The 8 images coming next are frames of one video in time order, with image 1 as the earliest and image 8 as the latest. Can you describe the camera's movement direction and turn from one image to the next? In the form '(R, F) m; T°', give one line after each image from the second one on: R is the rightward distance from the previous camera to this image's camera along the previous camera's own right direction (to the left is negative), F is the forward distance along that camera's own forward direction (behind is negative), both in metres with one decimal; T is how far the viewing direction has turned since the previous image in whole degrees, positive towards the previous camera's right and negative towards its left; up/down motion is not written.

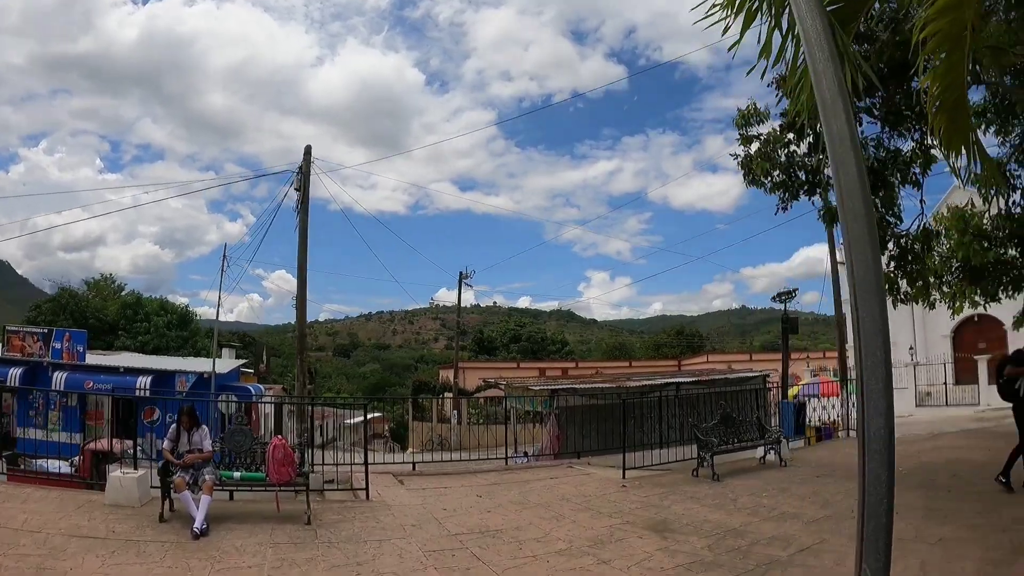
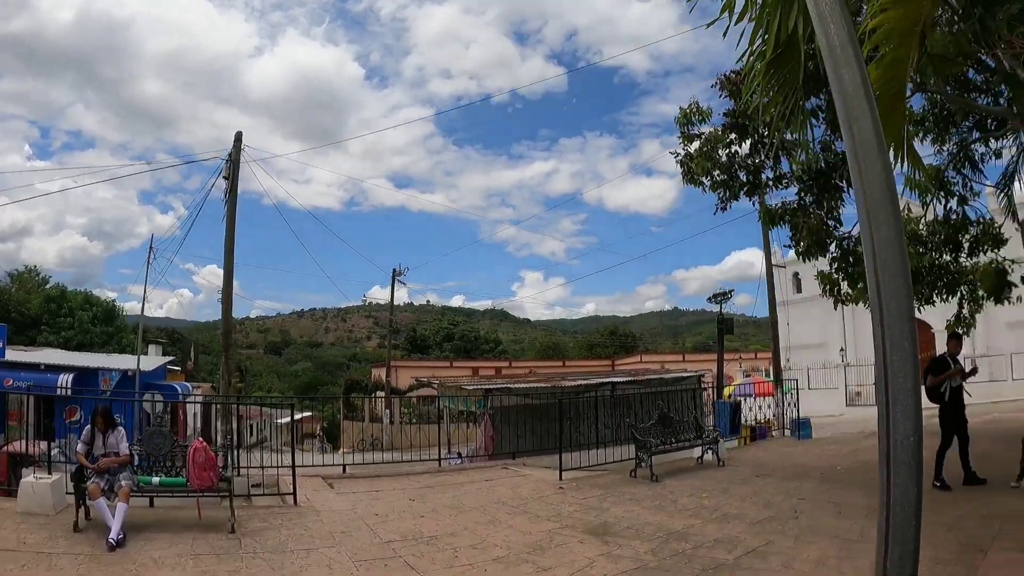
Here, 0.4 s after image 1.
(0.0, +0.3) m; +5°
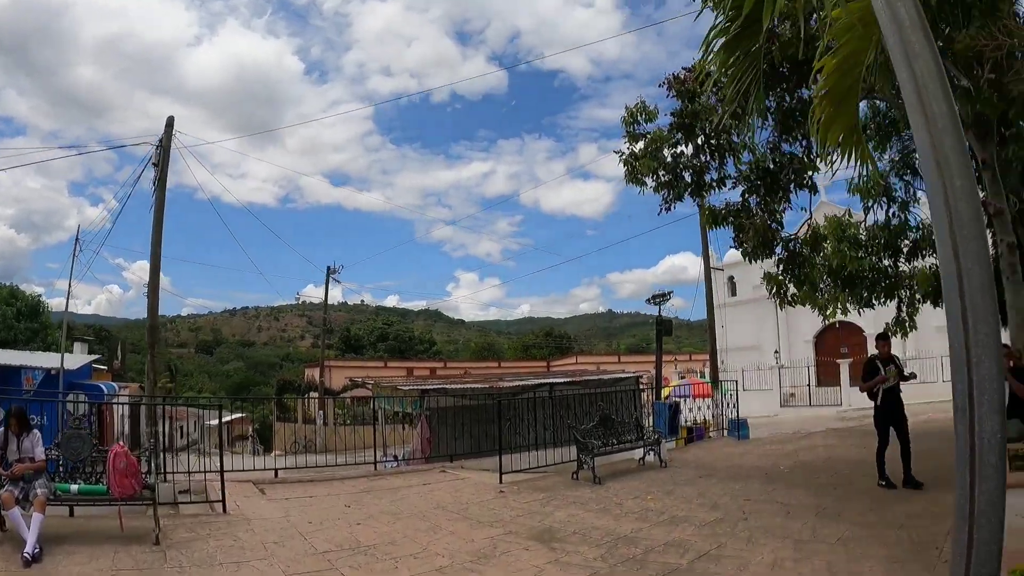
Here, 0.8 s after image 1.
(-0.1, +0.2) m; +5°
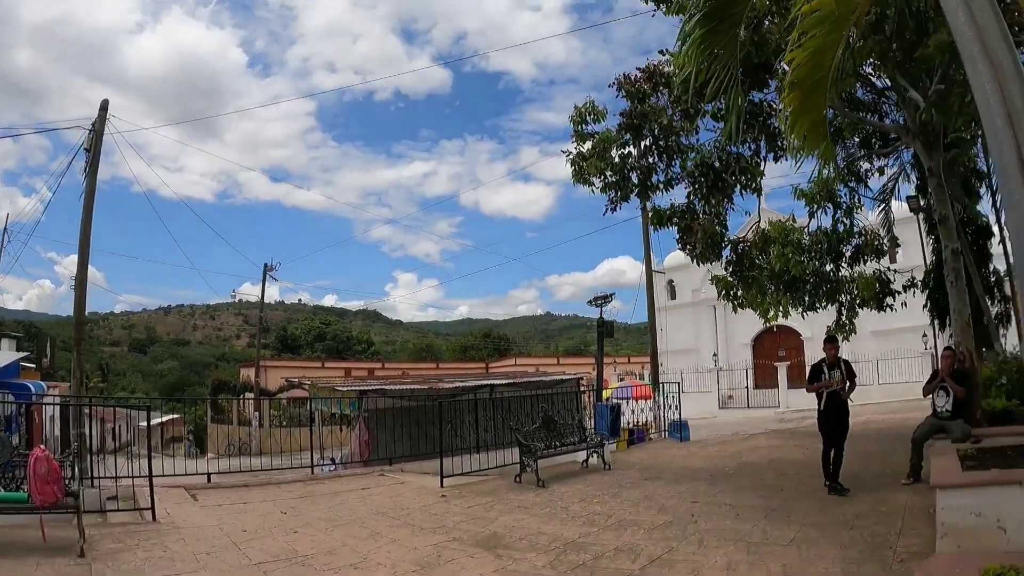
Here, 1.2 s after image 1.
(-0.1, +0.2) m; +5°
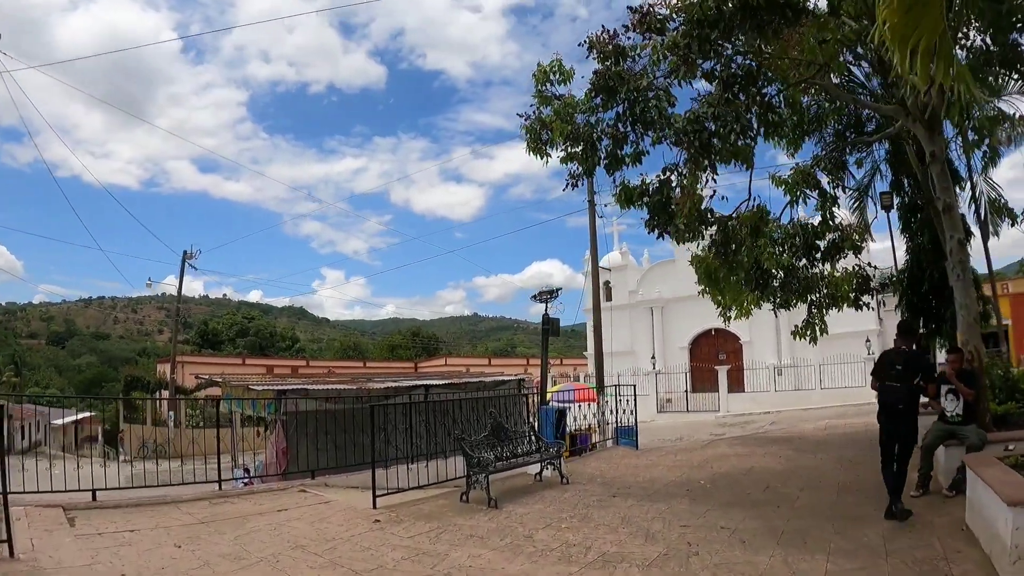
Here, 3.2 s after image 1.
(-0.2, +1.1) m; +6°
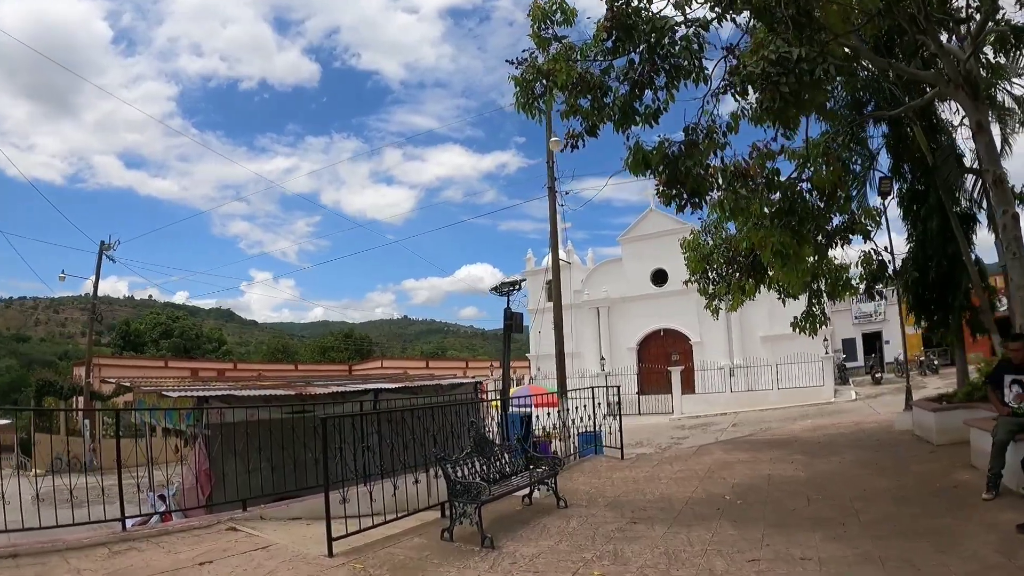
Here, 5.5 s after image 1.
(-0.5, +1.4) m; +5°
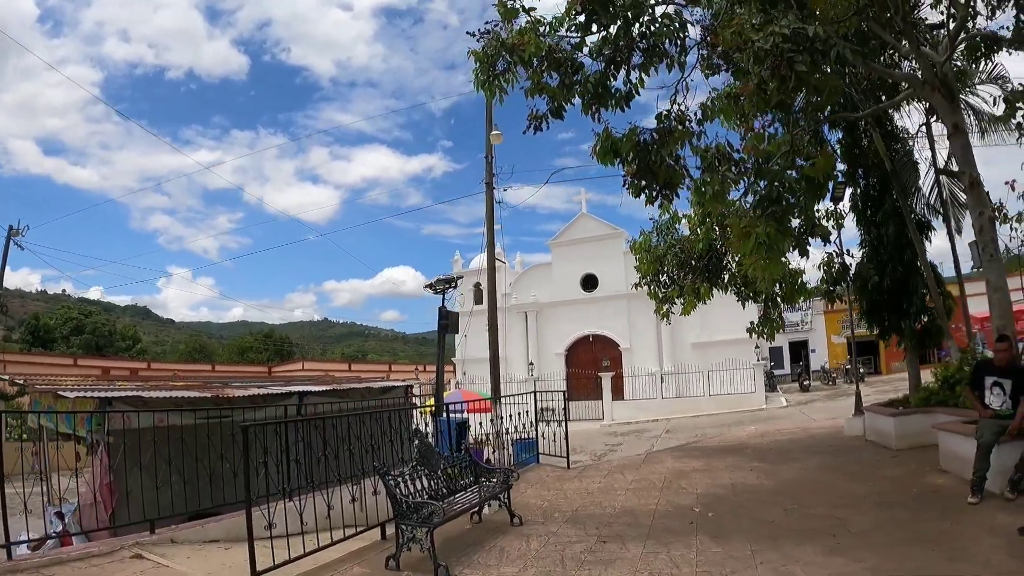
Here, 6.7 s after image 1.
(-0.2, +0.6) m; +6°
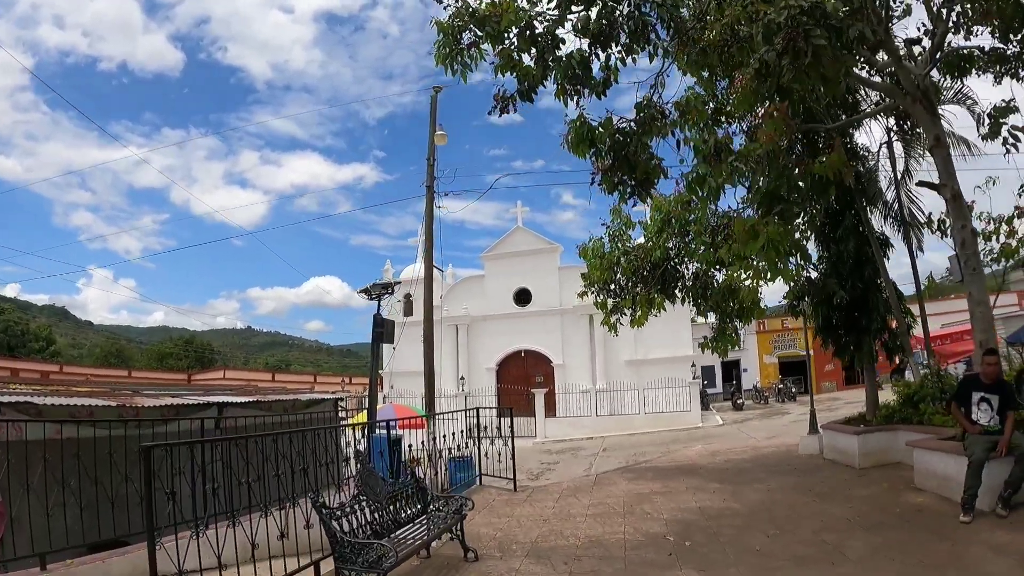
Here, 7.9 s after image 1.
(-0.2, +0.6) m; +6°
